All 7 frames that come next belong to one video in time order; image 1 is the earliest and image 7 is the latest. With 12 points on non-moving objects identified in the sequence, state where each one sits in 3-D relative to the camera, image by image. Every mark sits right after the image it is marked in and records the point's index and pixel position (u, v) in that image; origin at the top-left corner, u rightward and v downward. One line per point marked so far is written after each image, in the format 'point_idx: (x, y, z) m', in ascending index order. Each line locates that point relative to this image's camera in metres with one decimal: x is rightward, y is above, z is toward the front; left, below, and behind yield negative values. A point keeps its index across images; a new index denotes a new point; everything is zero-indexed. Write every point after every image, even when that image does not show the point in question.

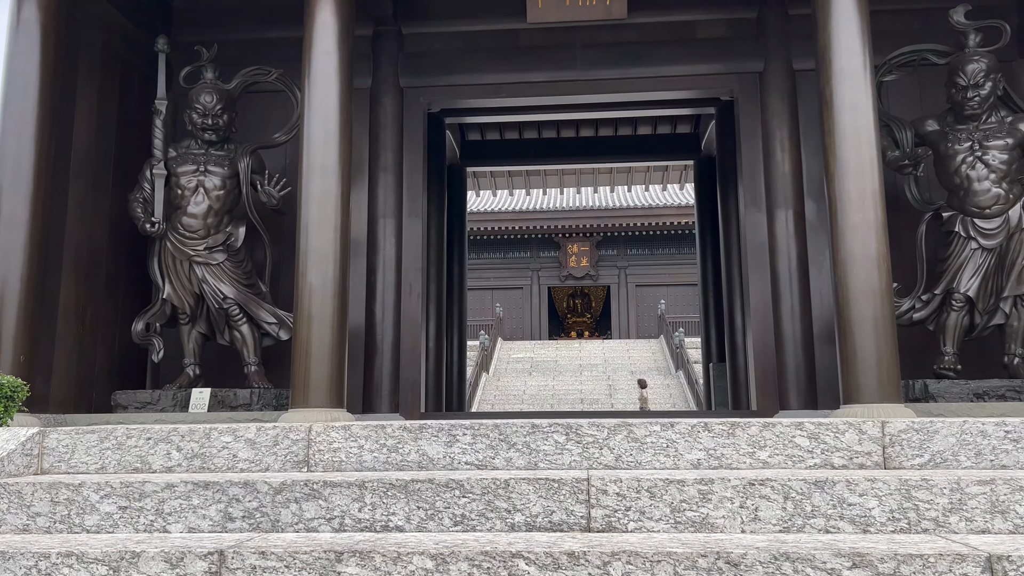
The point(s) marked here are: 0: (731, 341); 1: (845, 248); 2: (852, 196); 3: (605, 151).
0: (+2.2, -0.5, +8.4) m
1: (+1.9, +0.2, +4.8) m
2: (+2.0, +0.5, +4.8) m
3: (+1.2, +1.7, +10.4) m
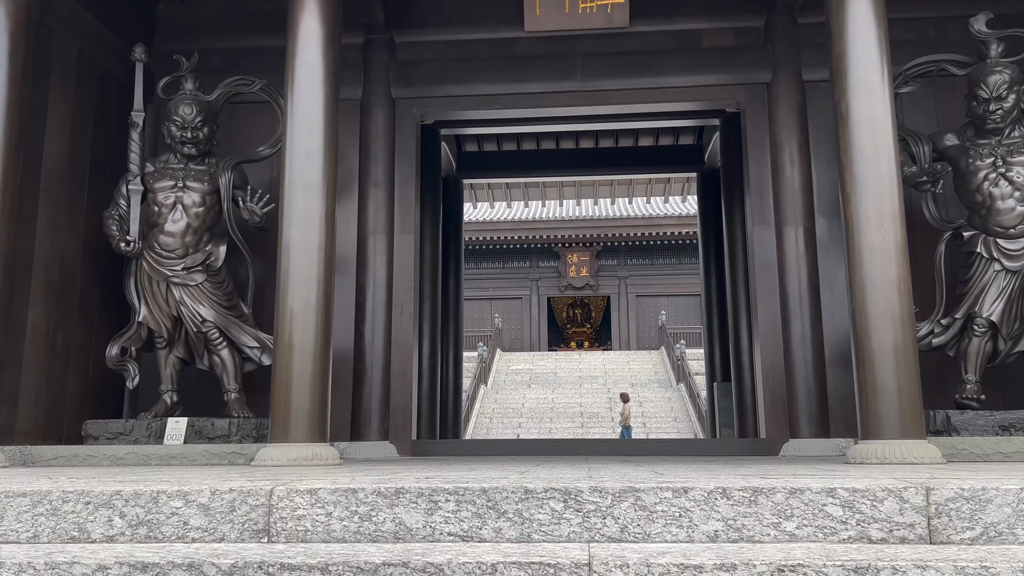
0: (+2.2, -0.7, +8.1) m
1: (+1.9, +0.1, +4.5) m
2: (+2.0, +0.4, +4.5) m
3: (+1.2, +1.5, +10.1) m
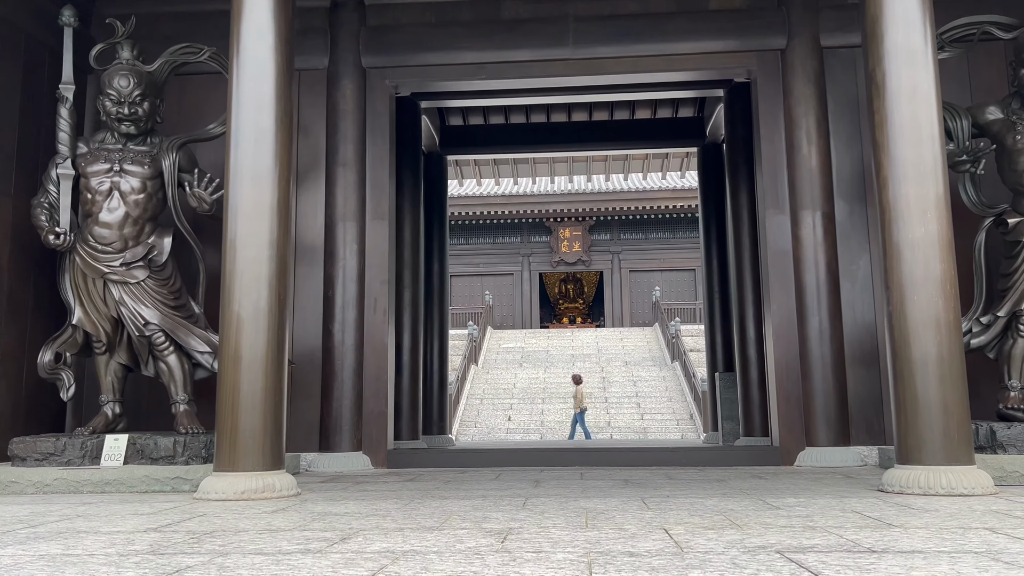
0: (+2.1, -0.6, +7.5) m
1: (+1.8, +0.1, +3.9) m
2: (+1.9, +0.4, +3.9) m
3: (+1.0, +1.7, +9.4) m
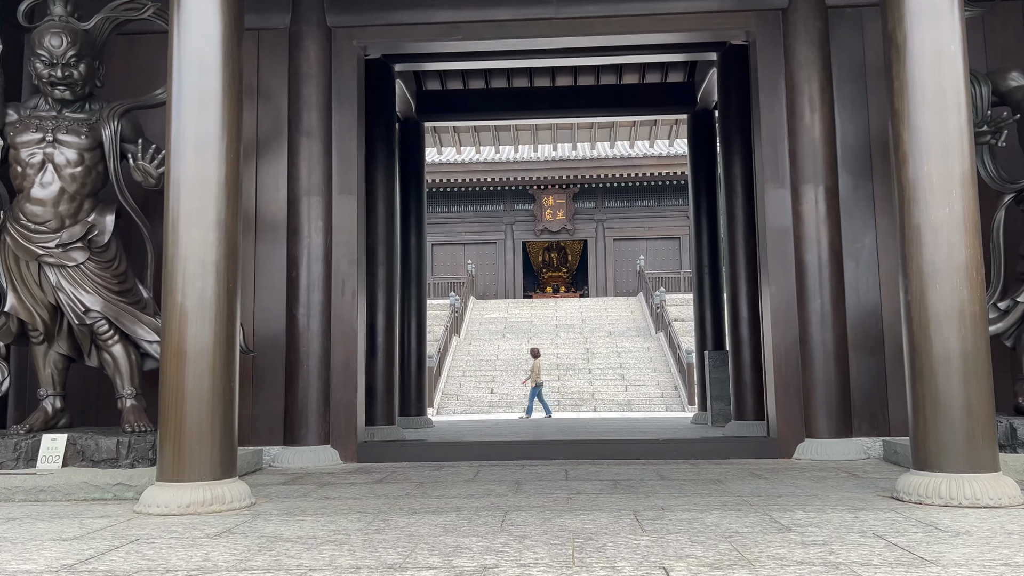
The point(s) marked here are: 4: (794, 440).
0: (+1.9, -0.4, +7.1) m
1: (+1.7, +0.1, +3.5) m
2: (+1.8, +0.4, +3.5) m
3: (+0.8, +2.0, +9.0) m
4: (+1.7, -0.9, +5.1) m
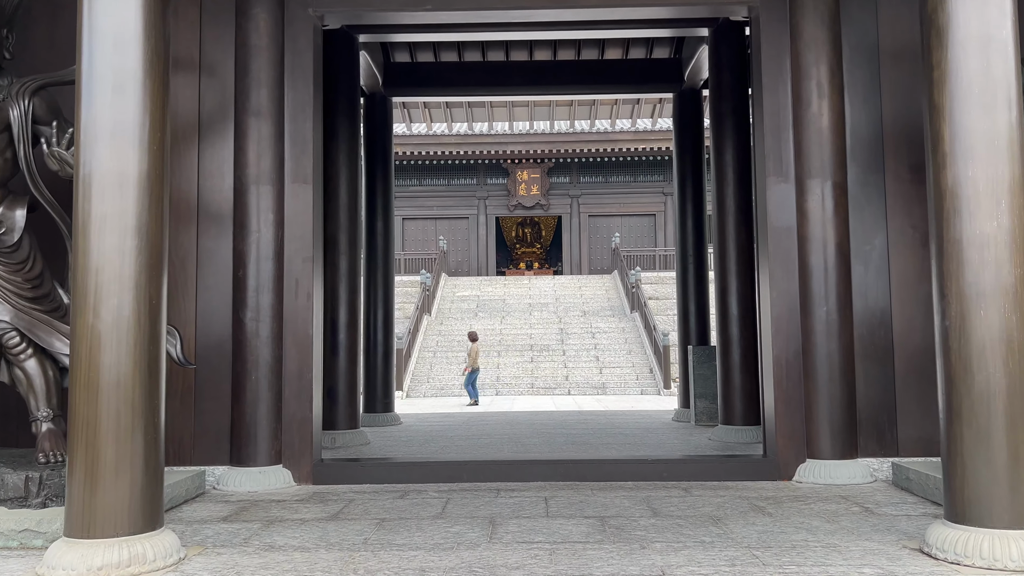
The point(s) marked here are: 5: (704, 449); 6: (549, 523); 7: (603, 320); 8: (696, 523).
0: (+1.7, -0.3, +6.7) m
1: (+1.6, +0.1, +3.0) m
2: (+1.7, +0.4, +3.0) m
3: (+0.5, +2.1, +8.4) m
4: (+1.6, -1.0, +4.6) m
5: (+1.4, -1.2, +6.0) m
6: (+0.2, -1.0, +3.6) m
7: (+2.1, -0.8, +19.5) m
8: (+0.8, -1.0, +3.6) m
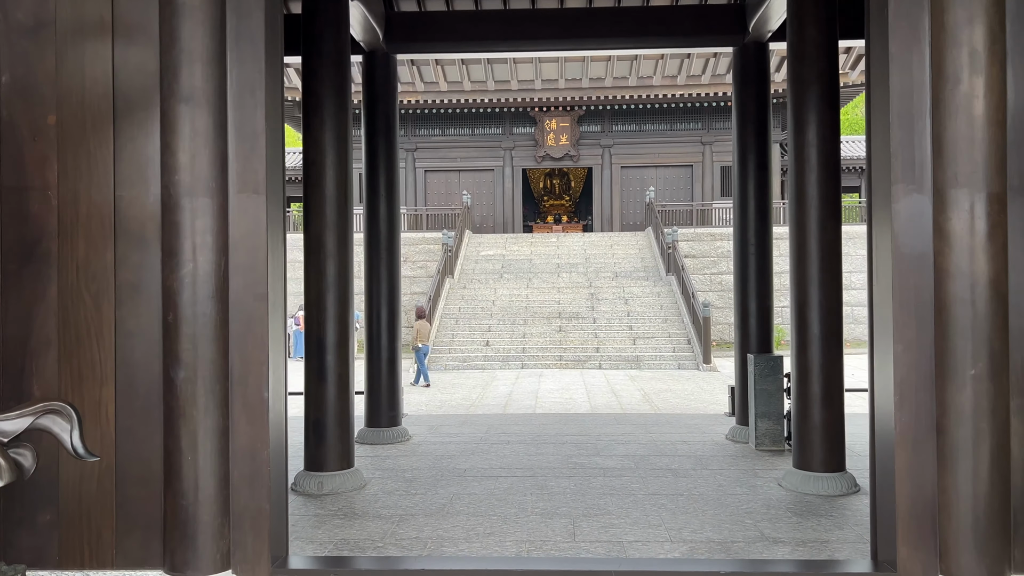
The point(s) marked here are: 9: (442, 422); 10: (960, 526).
0: (+1.9, -0.4, +5.4) m
1: (+1.7, -0.3, +1.7) m
2: (+1.7, 0.0, +1.7) m
3: (+0.8, +2.2, +6.9) m
4: (+1.7, -1.2, +3.4) m
5: (+1.5, -1.3, +4.7) m
6: (+0.2, -1.3, +2.5) m
7: (+2.7, +0.1, +18.2) m
8: (+0.9, -1.3, +2.4) m
9: (-0.7, -1.3, +8.2) m
10: (+1.8, -0.9, +3.3) m
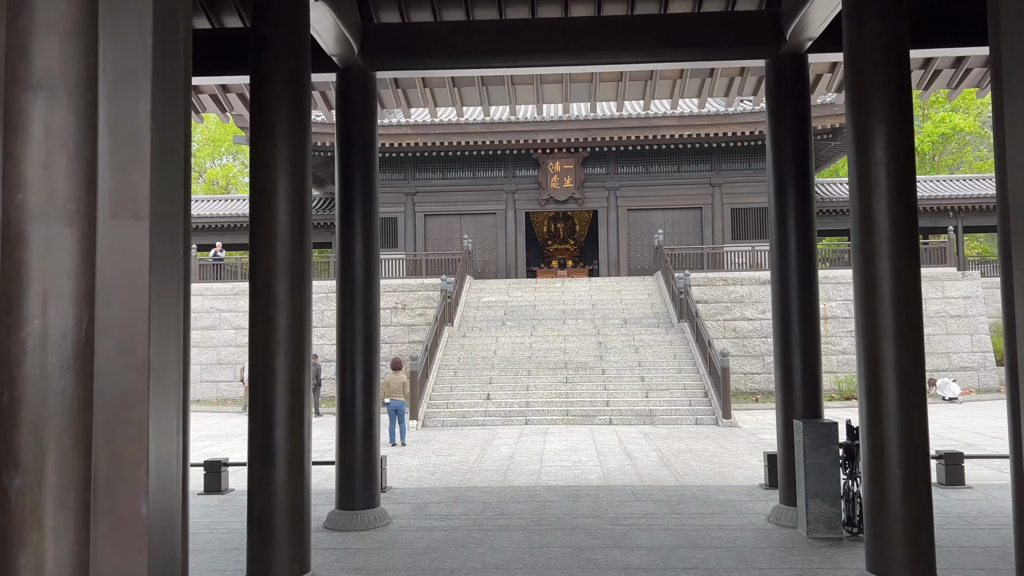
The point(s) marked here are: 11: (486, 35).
0: (+1.9, -0.7, +4.3) m
1: (+1.6, -0.4, +0.6) m
2: (+1.7, -0.1, +0.6) m
3: (+0.7, +1.8, +6.0) m
4: (+1.7, -1.4, +2.2) m
5: (+1.5, -1.5, +3.6) m
6: (+0.2, -1.4, +1.3) m
7: (+2.8, -0.9, +17.1) m
8: (+0.8, -1.4, +1.2) m
9: (-0.7, -1.8, +7.0) m
10: (+1.8, -1.1, +2.2) m
11: (-0.2, +1.9, +6.1) m
